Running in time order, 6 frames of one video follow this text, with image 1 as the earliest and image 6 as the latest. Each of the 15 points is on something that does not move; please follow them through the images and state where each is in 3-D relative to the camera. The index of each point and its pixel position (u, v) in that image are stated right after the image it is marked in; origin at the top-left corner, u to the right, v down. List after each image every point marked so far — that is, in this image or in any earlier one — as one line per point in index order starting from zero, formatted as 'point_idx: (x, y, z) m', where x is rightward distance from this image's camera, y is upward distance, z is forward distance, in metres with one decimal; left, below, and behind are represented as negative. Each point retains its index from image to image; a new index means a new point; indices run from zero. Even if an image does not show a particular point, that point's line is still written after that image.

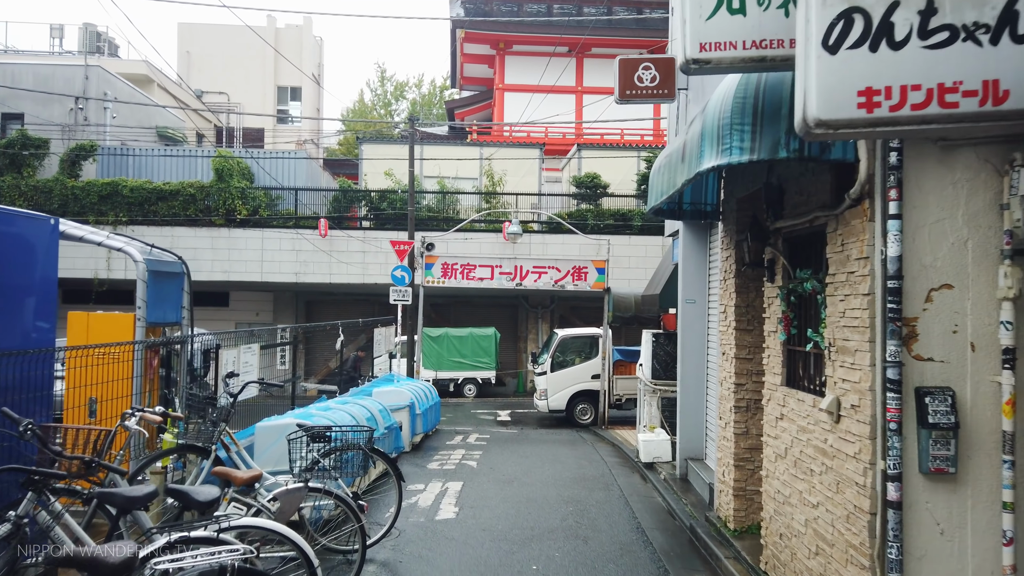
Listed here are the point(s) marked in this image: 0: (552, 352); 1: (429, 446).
0: (+0.9, -1.4, +16.8) m
1: (-1.3, -2.5, +11.5) m
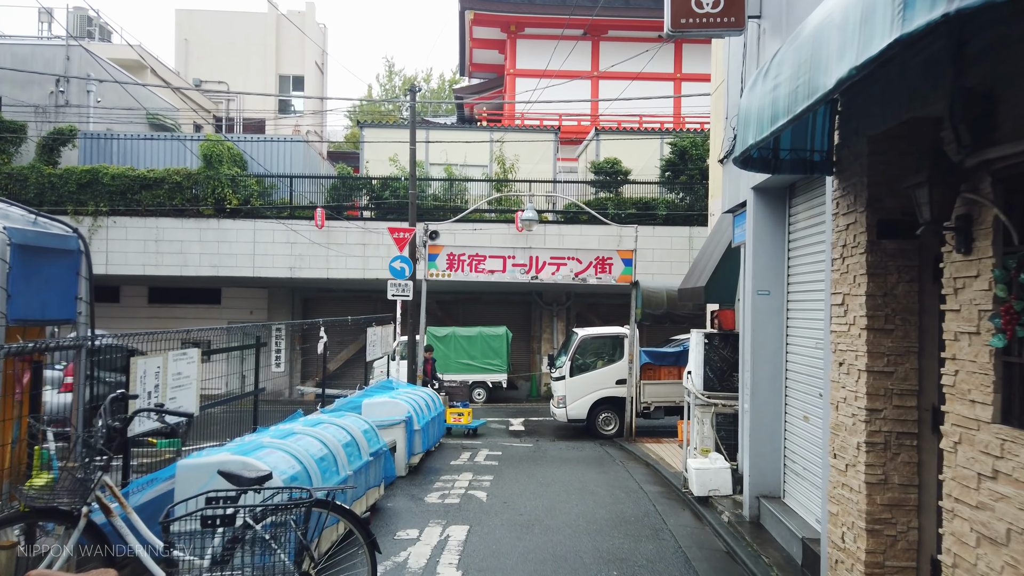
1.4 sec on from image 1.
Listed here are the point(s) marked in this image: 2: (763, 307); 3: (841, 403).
0: (+1.2, -1.3, +15.0) m
1: (-1.1, -2.4, +9.6) m
2: (+2.2, -0.2, +6.5) m
3: (+1.9, -0.7, +4.3) m
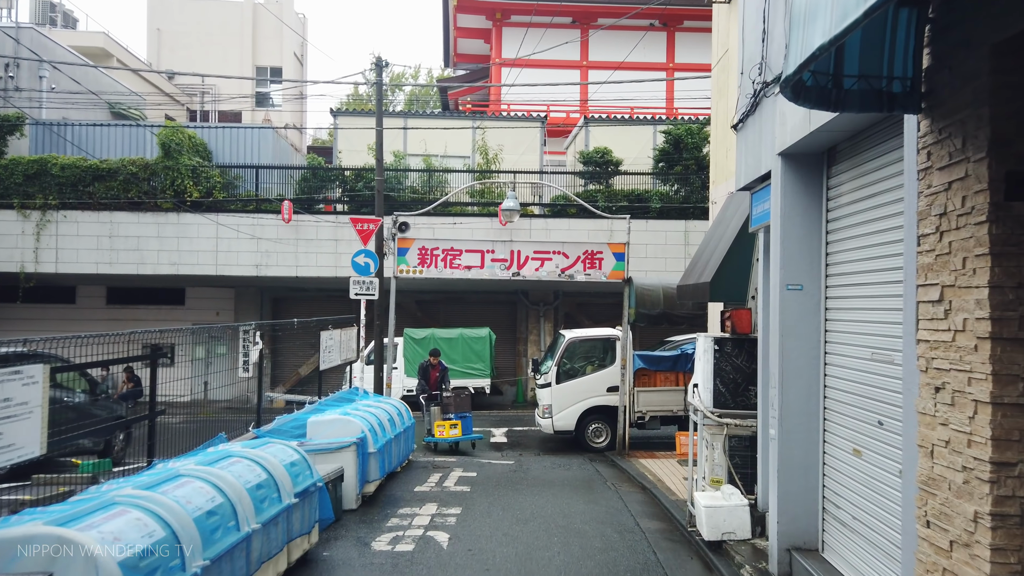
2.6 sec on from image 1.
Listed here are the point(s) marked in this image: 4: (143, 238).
0: (+0.9, -1.3, +13.5) m
1: (-1.4, -2.3, +8.2) m
2: (+1.9, -0.1, +5.1) m
3: (+1.7, -0.6, +2.9) m
4: (-9.6, +1.3, +19.1) m
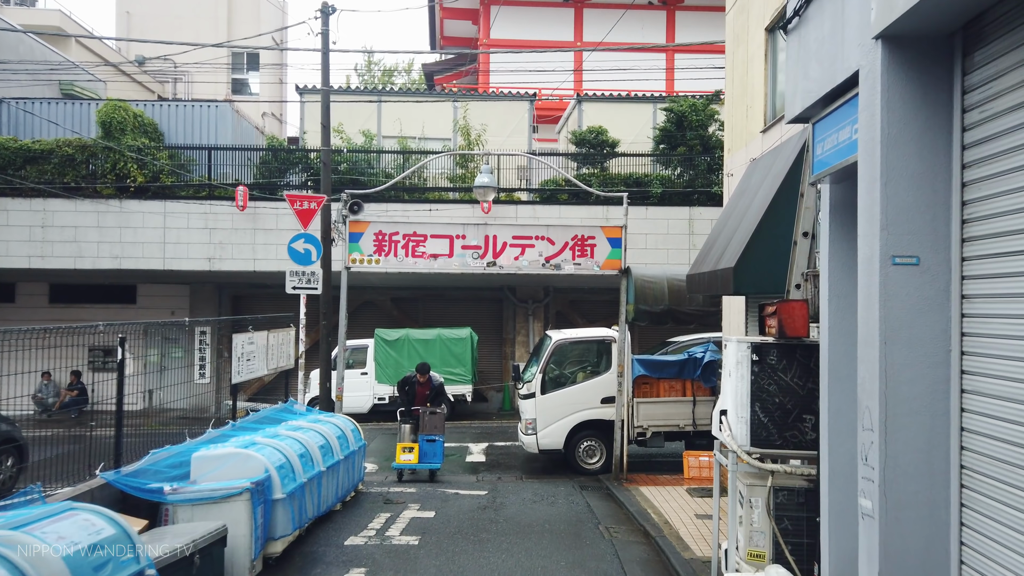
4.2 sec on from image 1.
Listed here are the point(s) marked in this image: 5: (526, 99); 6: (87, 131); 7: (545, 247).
0: (+0.5, -1.2, +11.5) m
1: (-1.7, -2.2, +6.1) m
2: (+1.6, 0.0, +3.0) m
3: (+1.3, -0.5, +0.8) m
4: (-9.9, +1.4, +17.0) m
5: (+0.4, +5.0, +19.5) m
6: (-10.7, +3.9, +18.8) m
7: (+0.5, +0.6, +10.7) m
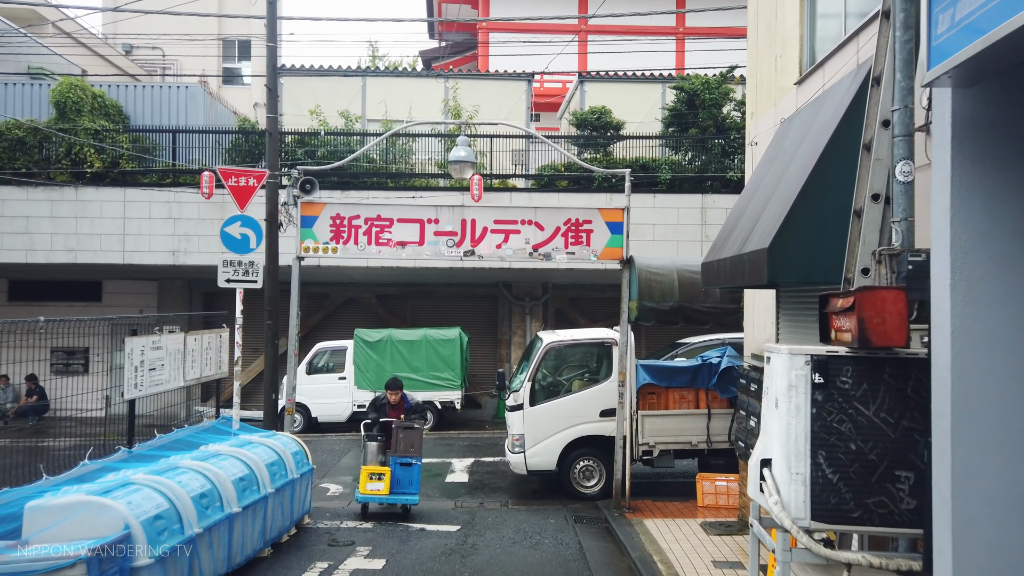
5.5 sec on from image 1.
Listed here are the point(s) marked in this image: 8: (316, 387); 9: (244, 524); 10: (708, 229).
0: (+0.3, -1.1, +9.8) m
1: (-2.0, -2.1, +4.5) m
2: (+1.3, +0.1, +1.4) m
3: (+1.0, -0.5, -0.8) m
4: (-10.1, +1.5, +15.5) m
5: (+0.3, +5.1, +17.8) m
6: (-10.8, +4.0, +17.3) m
7: (+0.3, +0.7, +9.1) m
8: (-4.0, -2.0, +15.2) m
9: (-2.1, -1.8, +5.7) m
10: (+4.1, +1.2, +15.3) m
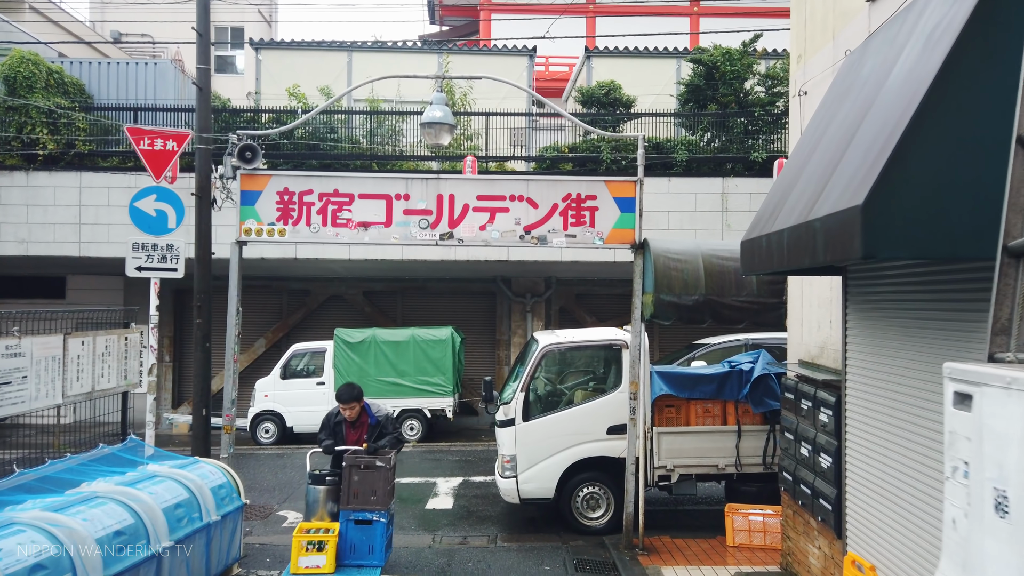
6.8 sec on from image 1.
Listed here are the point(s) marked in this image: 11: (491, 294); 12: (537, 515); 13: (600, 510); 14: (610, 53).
0: (+0.2, -1.0, +8.2) m
1: (-2.2, -2.1, +2.9) m
2: (+1.1, +0.1, -0.3) m
3: (+0.7, -0.4, -2.4) m
4: (-10.1, +1.6, +14.0) m
5: (+0.3, +5.2, +16.2) m
6: (-10.8, +4.1, +15.8) m
7: (+0.1, +0.8, +7.4) m
8: (-4.1, -1.9, +13.6) m
9: (-2.3, -1.8, +4.1) m
10: (+4.0, +1.3, +13.7) m
11: (-0.5, -0.1, +16.4) m
12: (+0.3, -2.7, +8.9) m
13: (+1.0, -2.4, +8.1) m
14: (+2.2, +5.2, +16.2) m
